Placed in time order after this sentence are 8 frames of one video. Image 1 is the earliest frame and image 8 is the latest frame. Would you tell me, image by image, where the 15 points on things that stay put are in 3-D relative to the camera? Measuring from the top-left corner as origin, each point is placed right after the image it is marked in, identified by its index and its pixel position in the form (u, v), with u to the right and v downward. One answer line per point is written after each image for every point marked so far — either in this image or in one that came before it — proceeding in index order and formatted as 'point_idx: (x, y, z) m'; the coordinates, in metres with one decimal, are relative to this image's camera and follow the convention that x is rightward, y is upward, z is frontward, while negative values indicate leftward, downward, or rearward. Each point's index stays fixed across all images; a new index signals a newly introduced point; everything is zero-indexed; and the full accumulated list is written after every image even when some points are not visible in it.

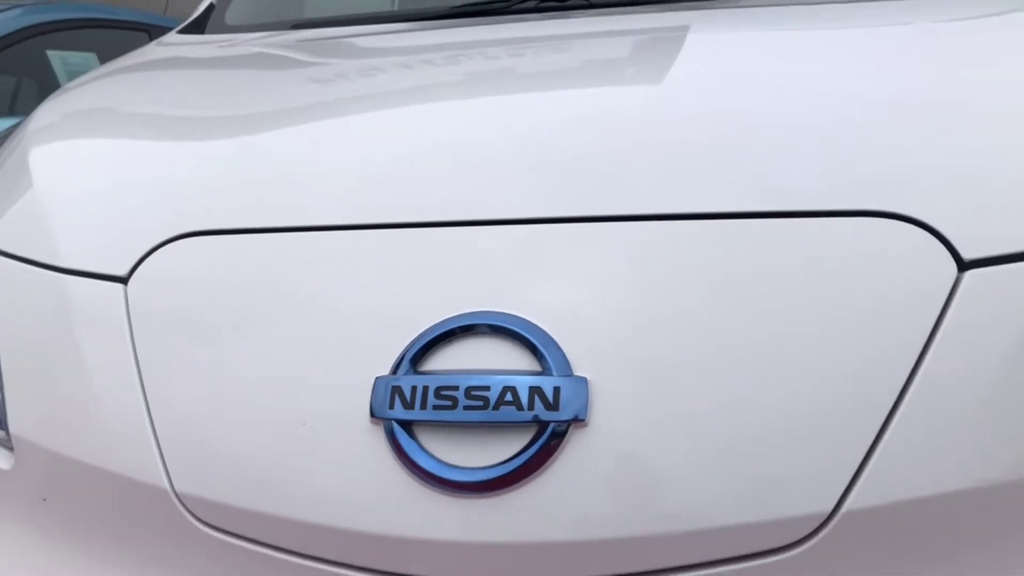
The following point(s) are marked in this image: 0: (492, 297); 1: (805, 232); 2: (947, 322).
0: (0.0, 0.0, +0.7) m
1: (+0.2, 0.0, +0.7) m
2: (+0.3, 0.0, +0.6) m
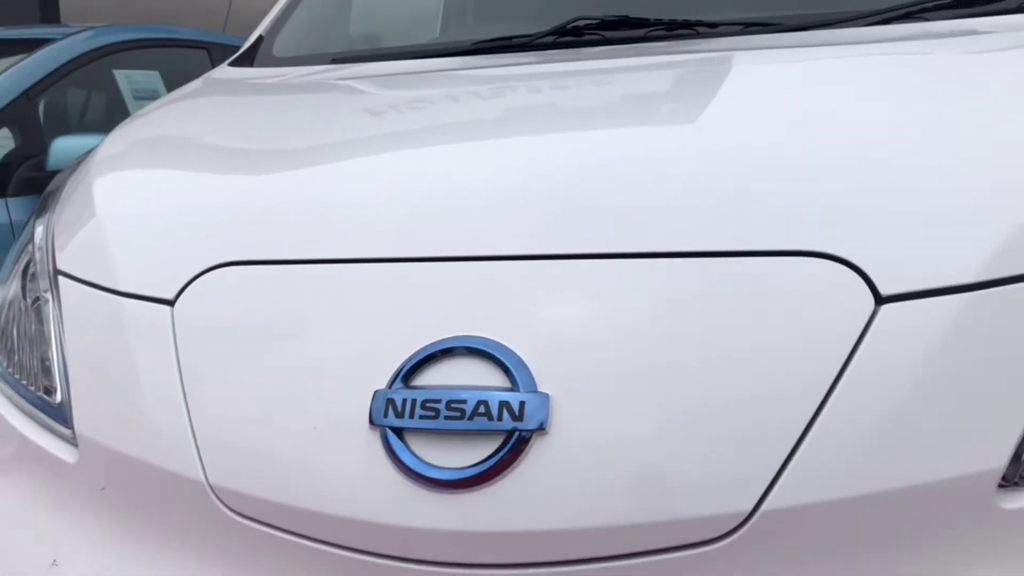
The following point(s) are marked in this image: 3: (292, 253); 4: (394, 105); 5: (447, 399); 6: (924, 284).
0: (0.0, 0.0, +0.8) m
1: (+0.2, 0.0, +0.8) m
2: (+0.3, 0.0, +0.7) m
3: (-0.2, 0.0, +0.9) m
4: (-0.2, +0.3, +1.3) m
5: (-0.1, -0.1, +0.8) m
6: (+0.3, 0.0, +0.8) m
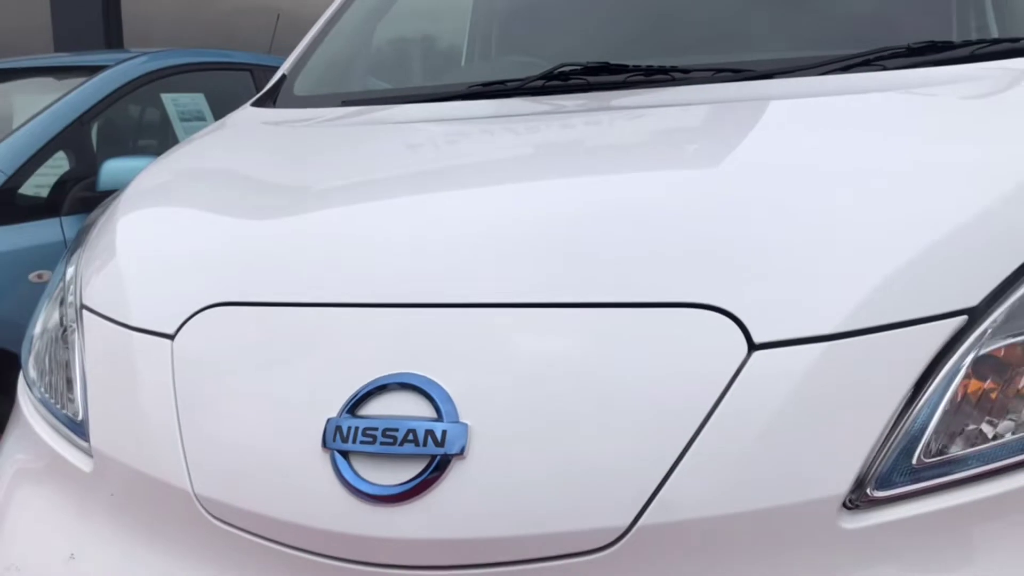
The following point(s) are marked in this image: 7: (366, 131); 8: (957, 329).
0: (-0.1, -0.1, +0.9) m
1: (+0.1, 0.0, +0.9) m
2: (+0.2, -0.1, +0.9) m
3: (-0.3, 0.0, +1.0) m
4: (-0.2, +0.2, +1.4) m
5: (-0.1, -0.1, +0.9) m
6: (+0.3, 0.0, +0.9) m
7: (-0.2, +0.3, +1.6) m
8: (+0.4, 0.0, +0.9) m
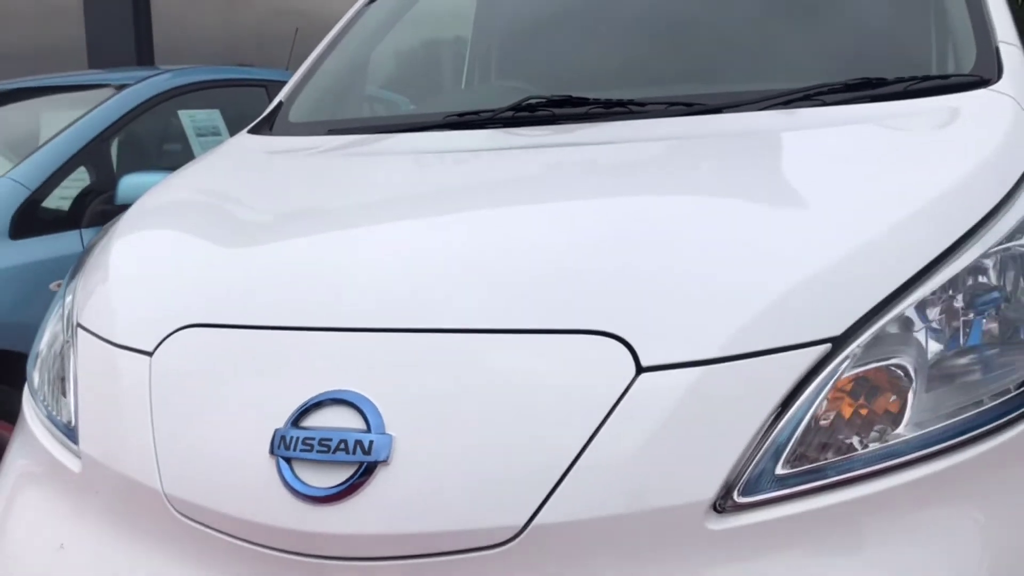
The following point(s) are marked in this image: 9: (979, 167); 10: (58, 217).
0: (-0.2, -0.1, +1.1) m
1: (0.0, -0.1, +1.0) m
2: (+0.1, -0.1, +1.0) m
3: (-0.3, 0.0, +1.2) m
4: (-0.3, +0.2, +1.6) m
5: (-0.2, -0.2, +1.0) m
6: (+0.2, -0.1, +1.0) m
7: (-0.3, +0.2, +1.7) m
8: (+0.3, -0.1, +1.0) m
9: (+0.6, +0.2, +1.3) m
10: (-1.4, +0.2, +2.9) m
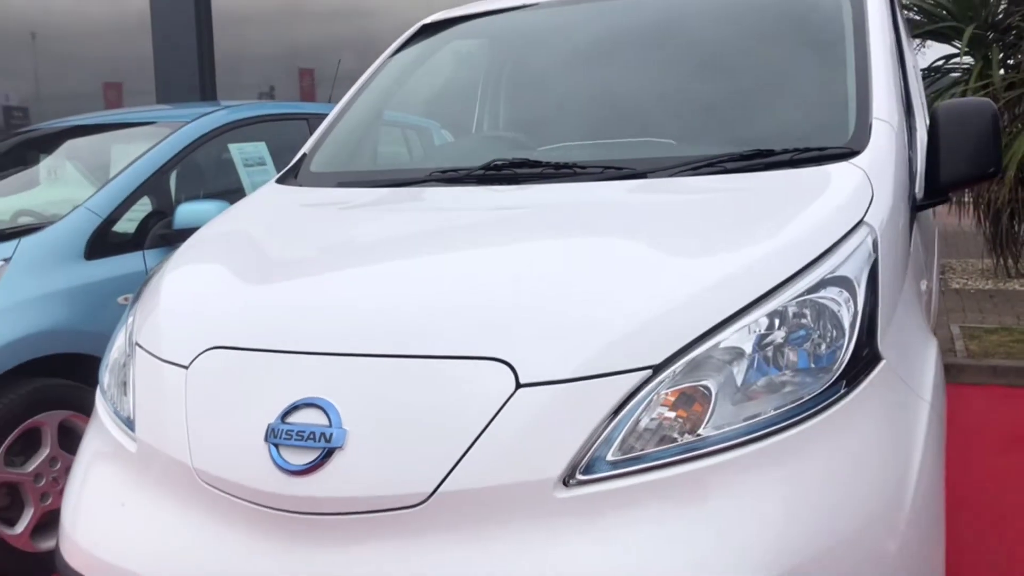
0: (-0.3, -0.2, +1.5) m
1: (-0.1, -0.1, +1.5) m
2: (0.0, -0.2, +1.4) m
3: (-0.5, -0.1, +1.6) m
4: (-0.3, +0.1, +2.0) m
5: (-0.3, -0.2, +1.5) m
6: (+0.1, -0.1, +1.4) m
7: (-0.4, +0.2, +2.2) m
8: (+0.2, -0.1, +1.4) m
9: (+0.5, +0.1, +1.7) m
10: (-1.4, +0.2, +3.5) m
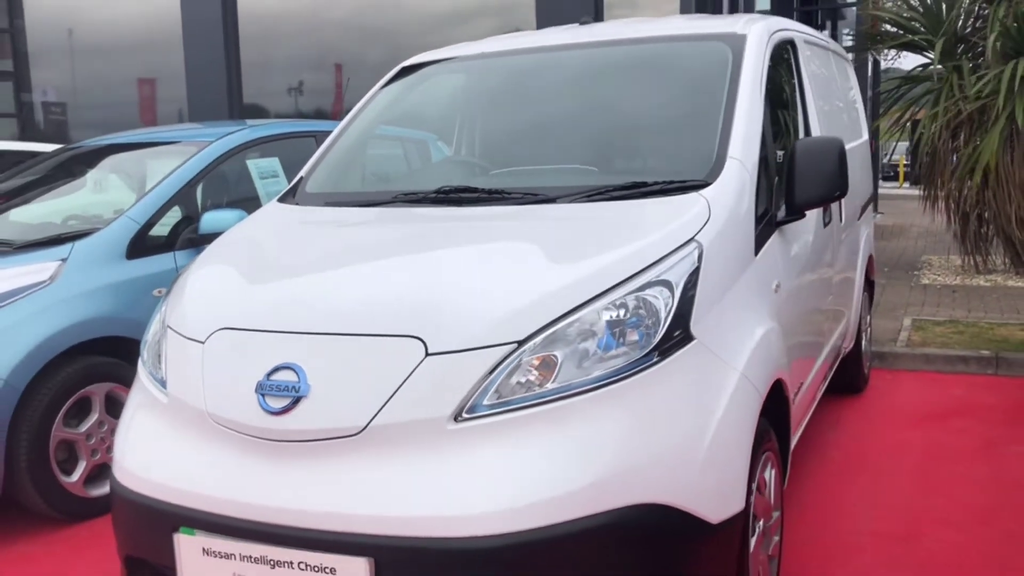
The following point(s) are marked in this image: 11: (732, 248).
0: (-0.5, -0.2, +2.2) m
1: (-0.3, -0.1, +2.1) m
2: (-0.2, -0.2, +2.1) m
3: (-0.7, -0.1, +2.3) m
4: (-0.5, +0.1, +2.7) m
5: (-0.5, -0.2, +2.1) m
6: (-0.1, -0.1, +2.1) m
7: (-0.6, +0.2, +2.9) m
8: (0.0, -0.1, +2.1) m
9: (+0.3, +0.1, +2.3) m
10: (-1.6, +0.2, +4.1) m
11: (+0.6, +0.1, +2.5) m
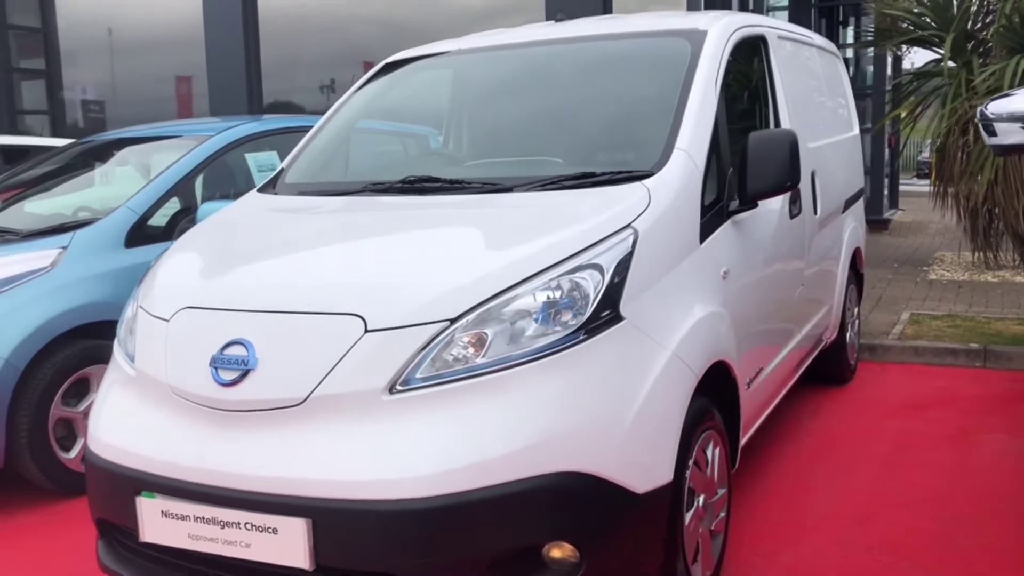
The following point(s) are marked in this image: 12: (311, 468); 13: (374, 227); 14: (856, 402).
0: (-0.7, -0.1, +2.3) m
1: (-0.4, -0.1, +2.3) m
2: (-0.4, -0.1, +2.2) m
3: (-0.8, 0.0, +2.5) m
4: (-0.7, +0.2, +2.8) m
5: (-0.7, -0.2, +2.3) m
6: (-0.3, -0.1, +2.2) m
7: (-0.7, +0.2, +3.0) m
8: (-0.2, -0.1, +2.2) m
9: (+0.2, +0.1, +2.4) m
10: (-1.6, +0.3, +4.3) m
11: (+0.4, +0.1, +2.6) m
12: (-0.5, -0.4, +2.2) m
13: (-0.4, +0.2, +2.6) m
14: (+1.7, -0.6, +4.7) m
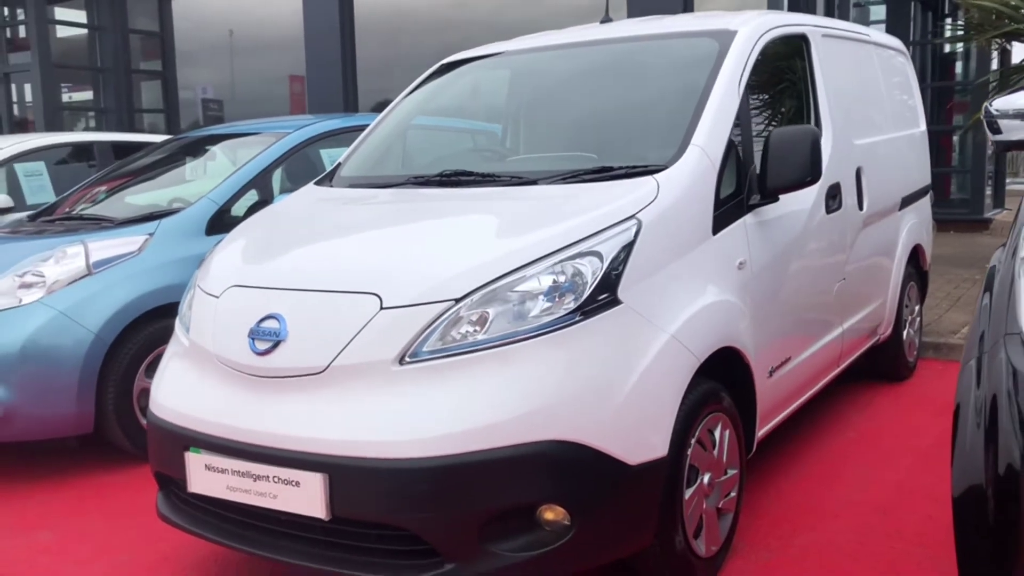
0: (-0.6, -0.1, +2.6) m
1: (-0.4, 0.0, +2.5) m
2: (-0.4, -0.1, +2.5) m
3: (-0.8, 0.0, +2.7) m
4: (-0.6, +0.2, +3.1) m
5: (-0.7, -0.1, +2.6) m
6: (-0.3, 0.0, +2.5) m
7: (-0.6, +0.3, +3.3) m
8: (-0.1, 0.0, +2.4) m
9: (+0.2, +0.2, +2.6) m
10: (-1.4, +0.3, +4.7) m
11: (+0.5, +0.2, +2.8) m
12: (-0.5, -0.4, +2.4) m
13: (-0.3, +0.2, +2.9) m
14: (+2.0, -0.6, +4.7) m
